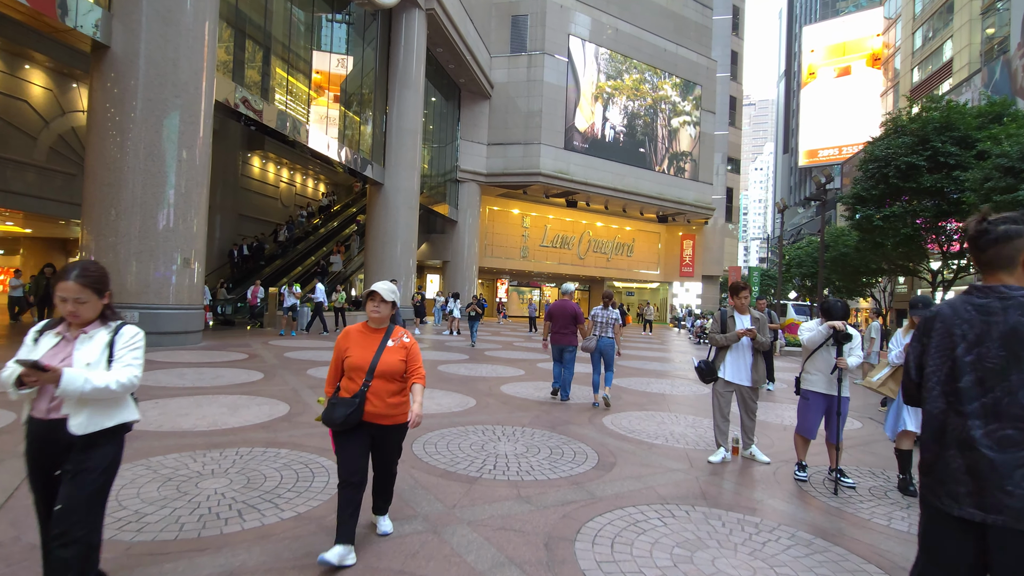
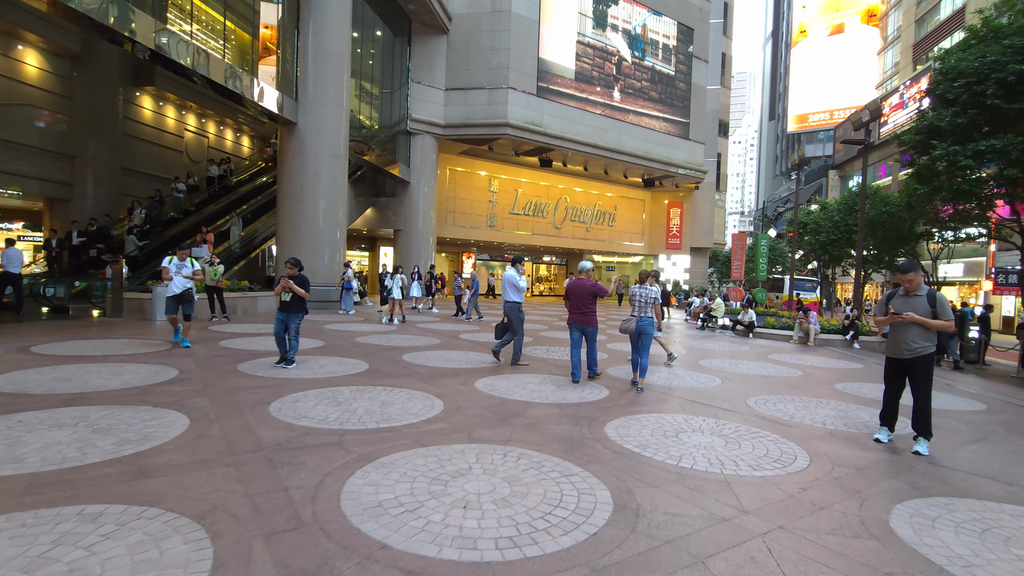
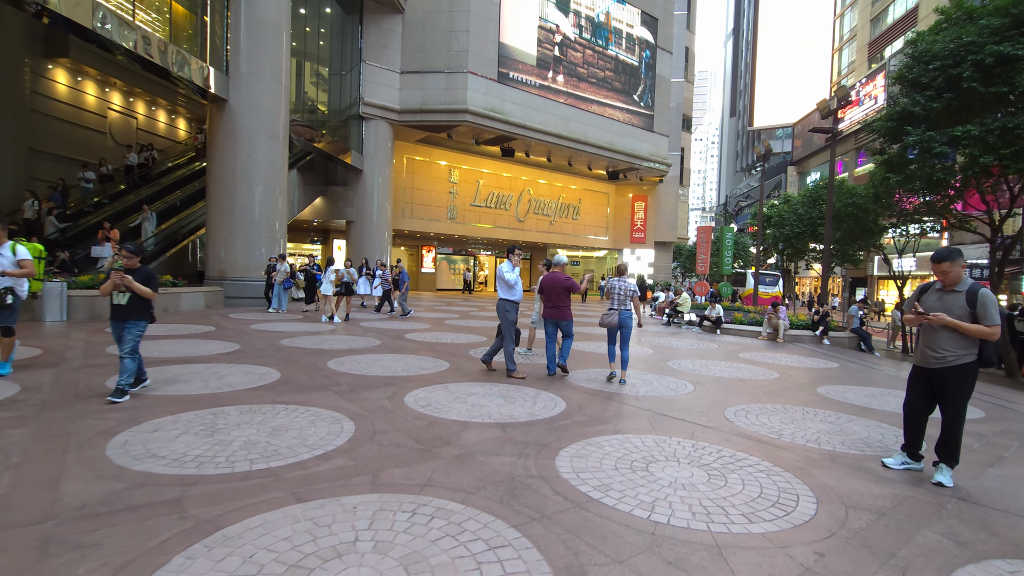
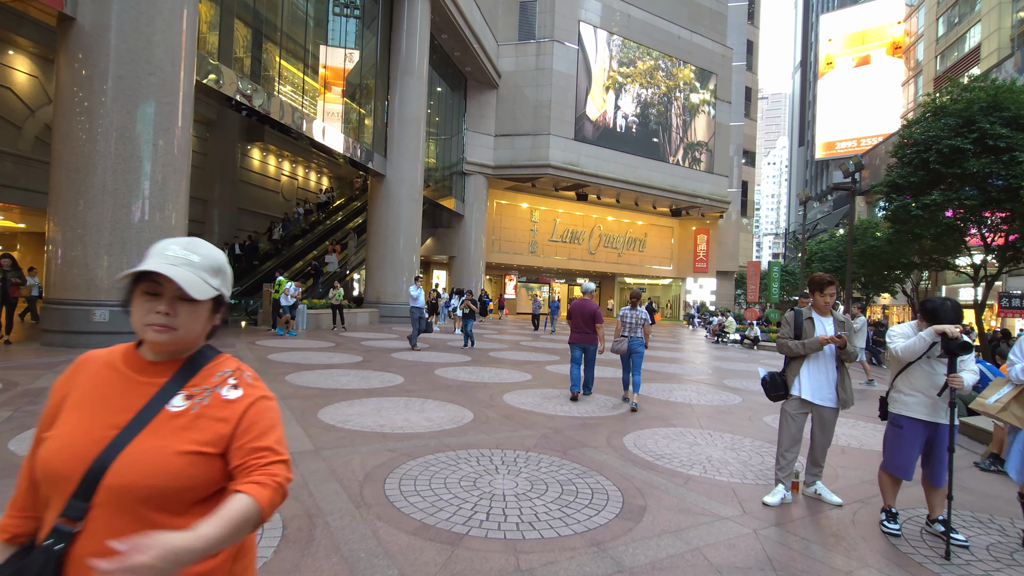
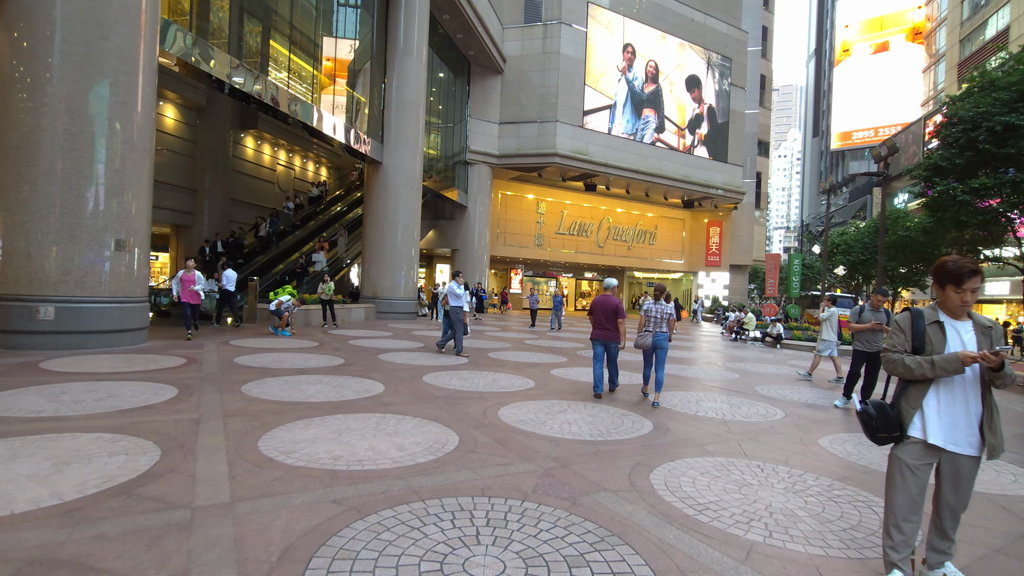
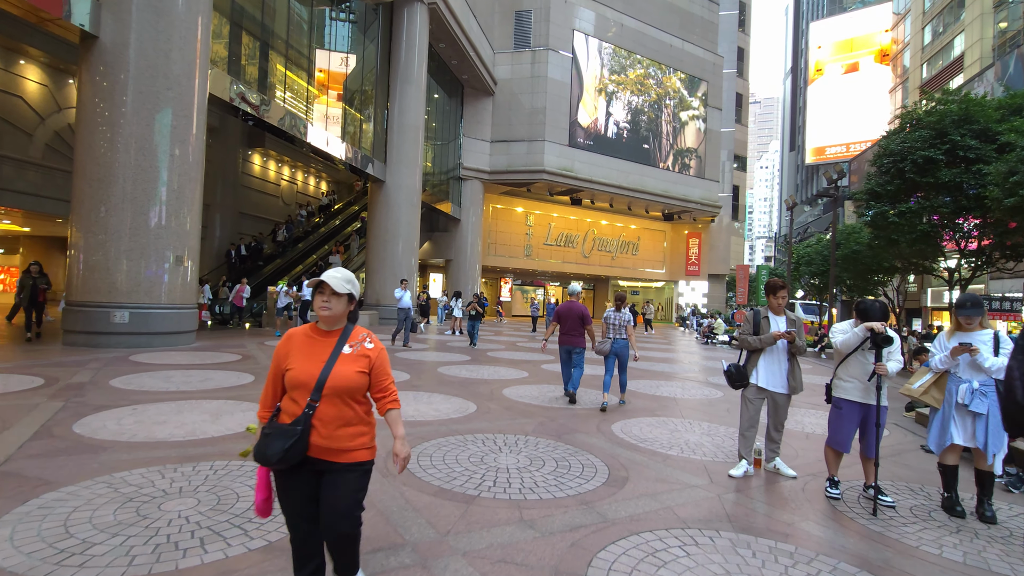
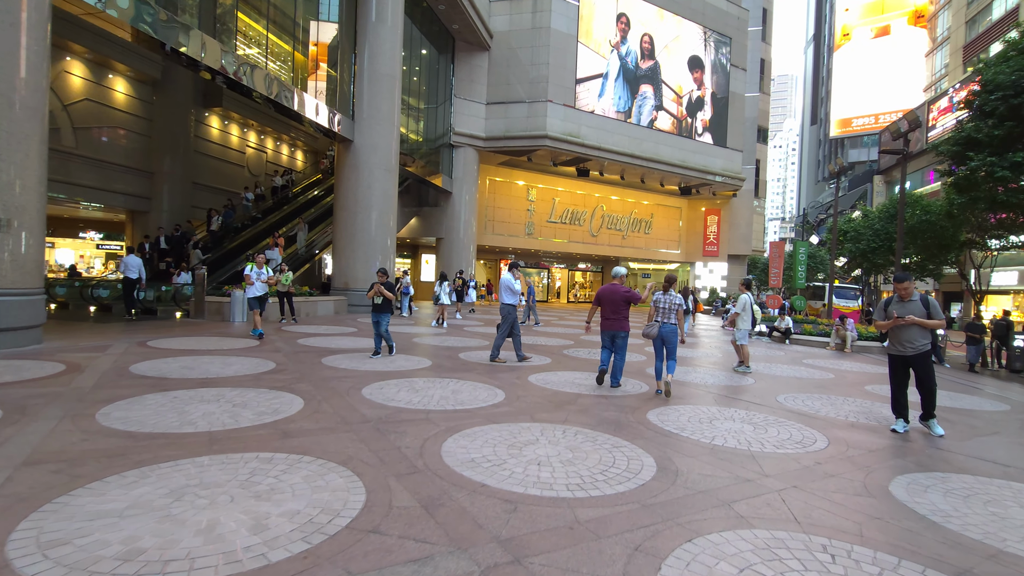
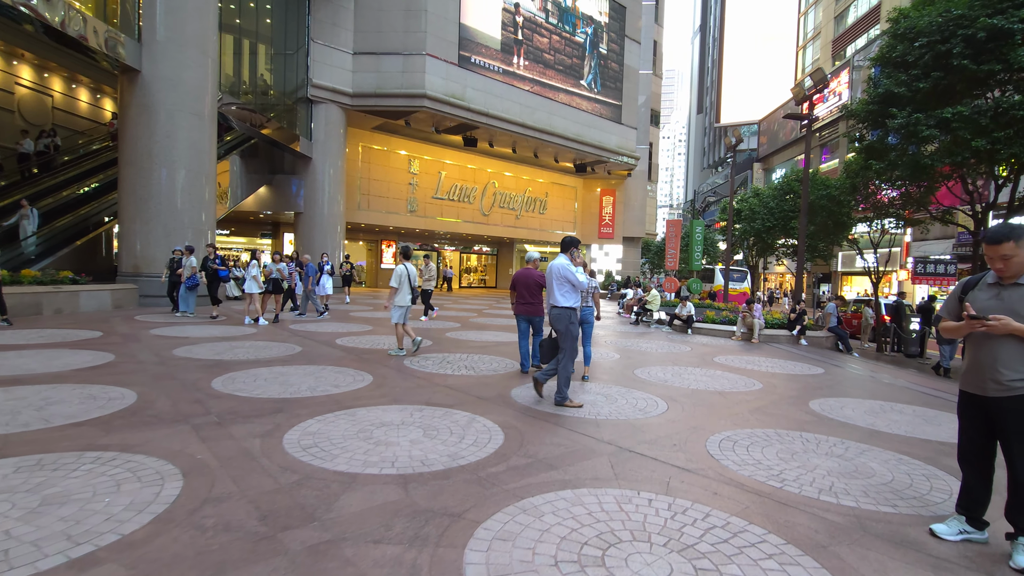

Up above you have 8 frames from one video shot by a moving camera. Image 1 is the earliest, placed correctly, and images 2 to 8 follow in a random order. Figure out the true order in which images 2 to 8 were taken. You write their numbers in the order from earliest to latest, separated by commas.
6, 4, 5, 7, 2, 3, 8
